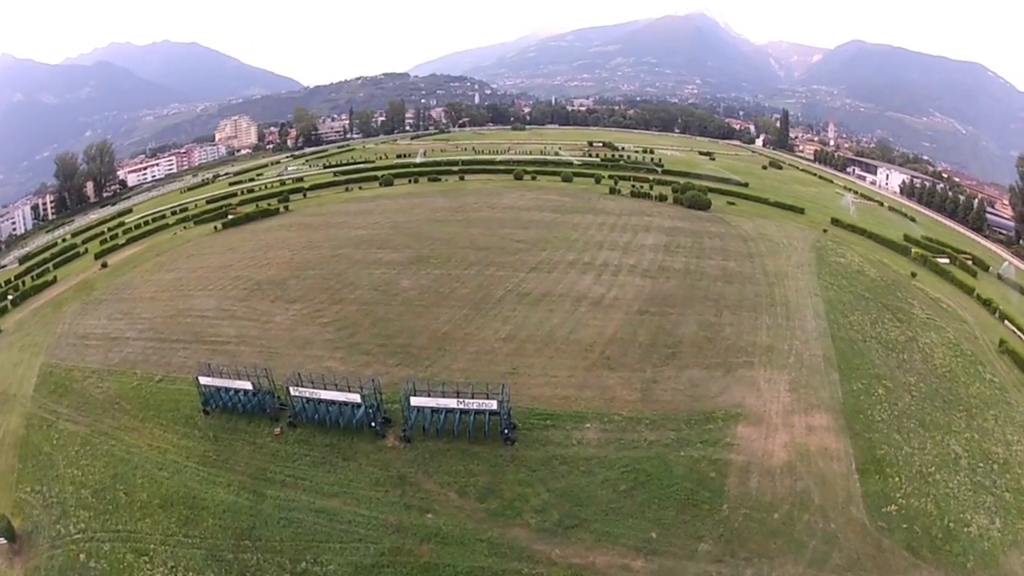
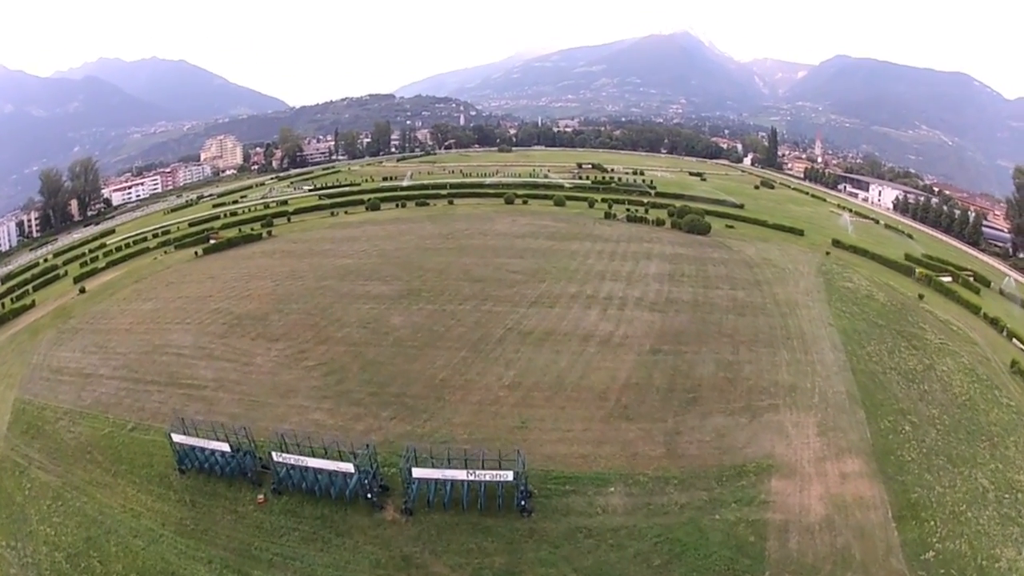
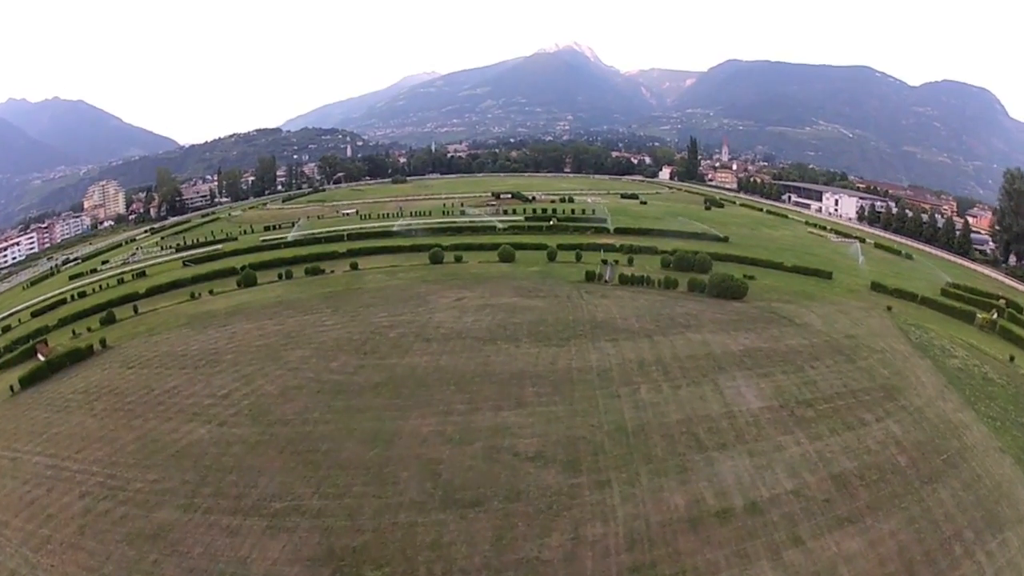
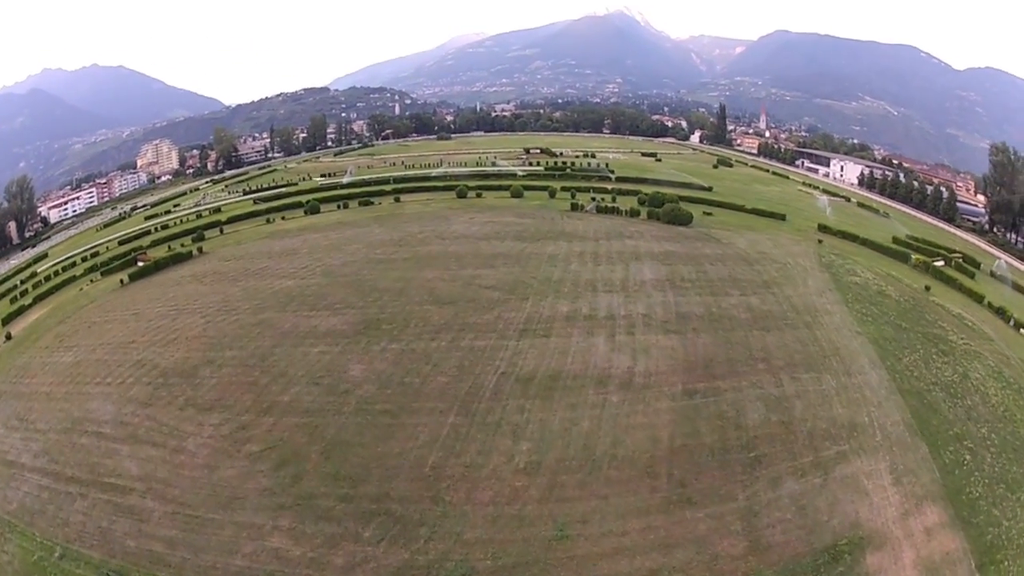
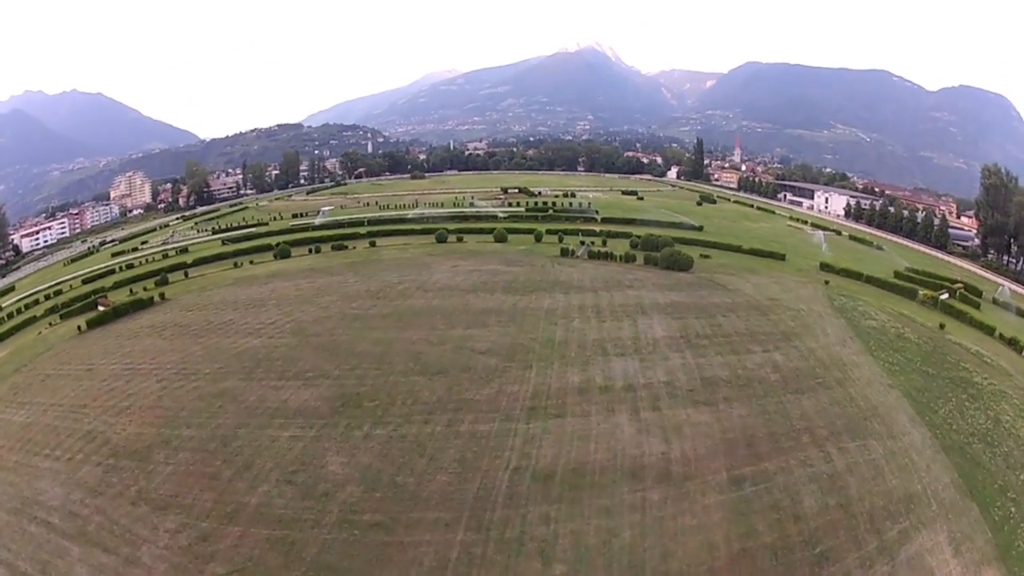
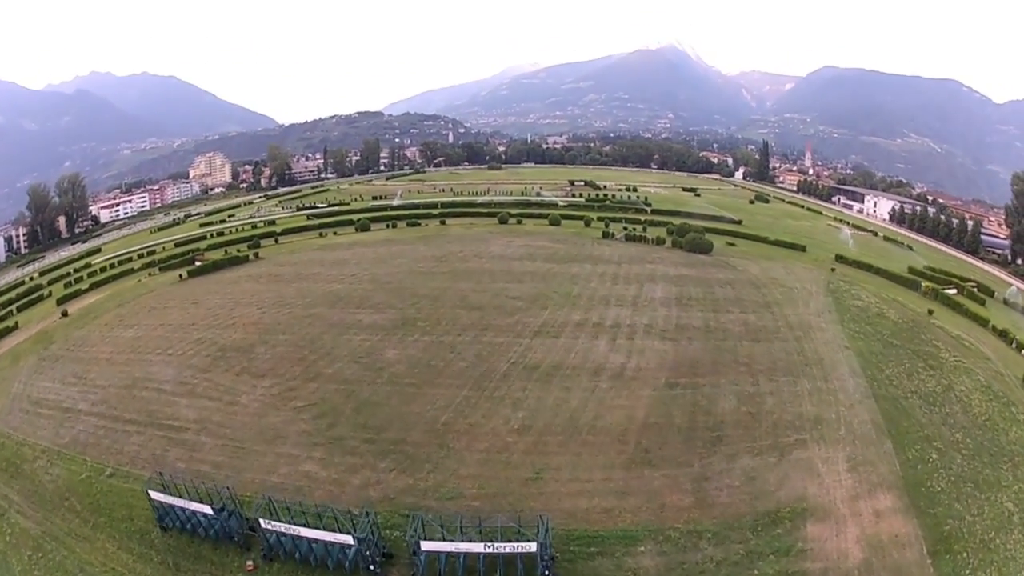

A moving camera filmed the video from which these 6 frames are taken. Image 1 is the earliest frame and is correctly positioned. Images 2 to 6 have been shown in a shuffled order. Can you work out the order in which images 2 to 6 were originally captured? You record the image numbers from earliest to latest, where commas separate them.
2, 6, 4, 5, 3
